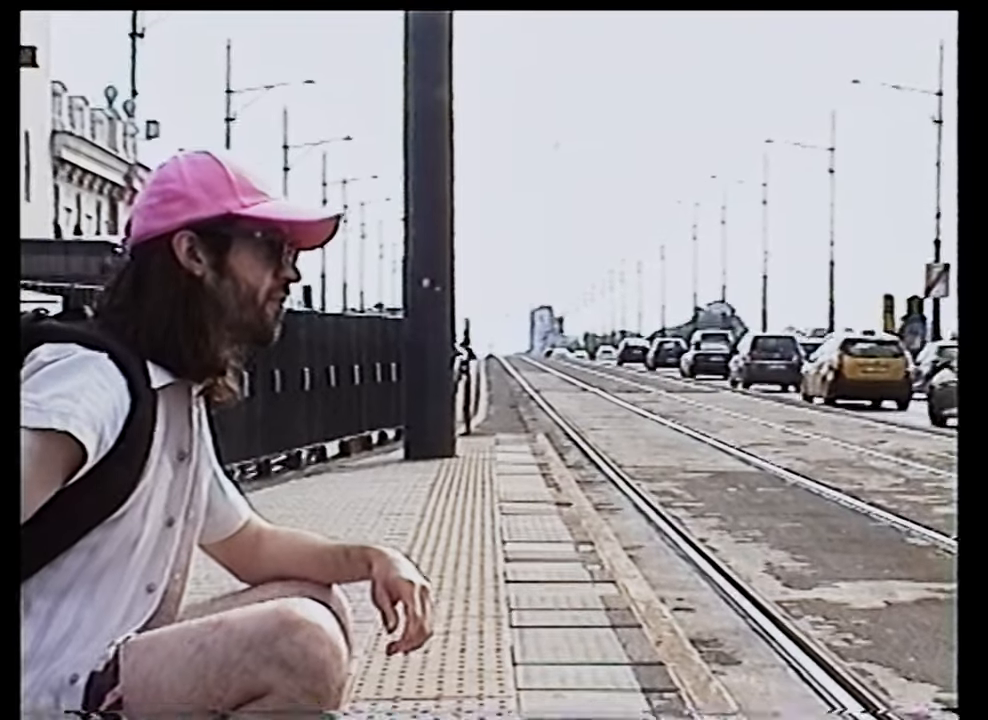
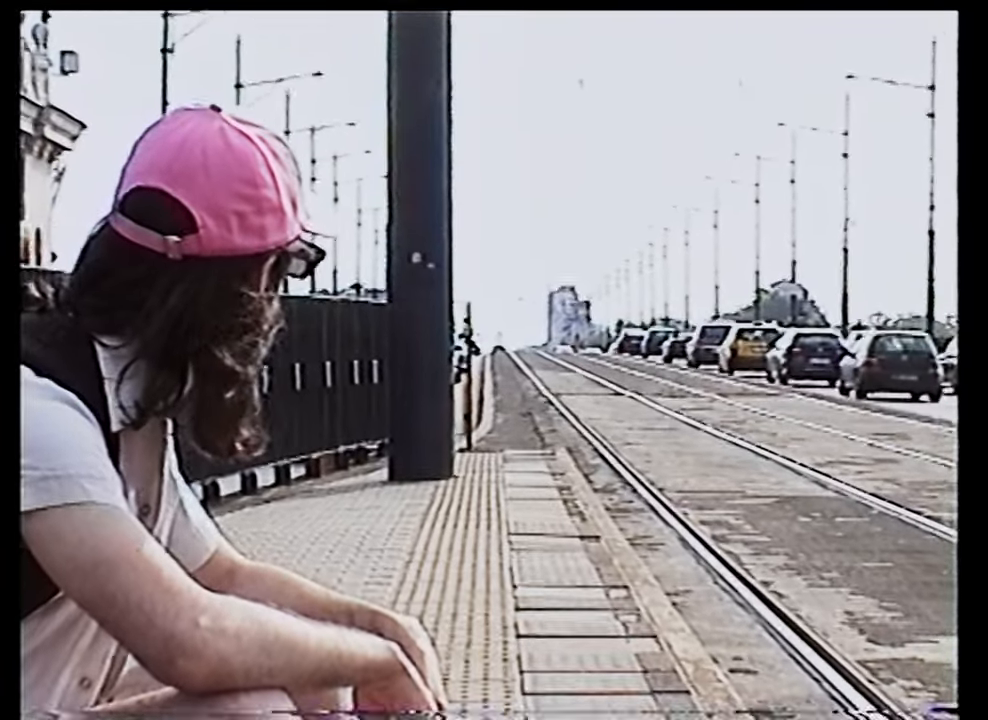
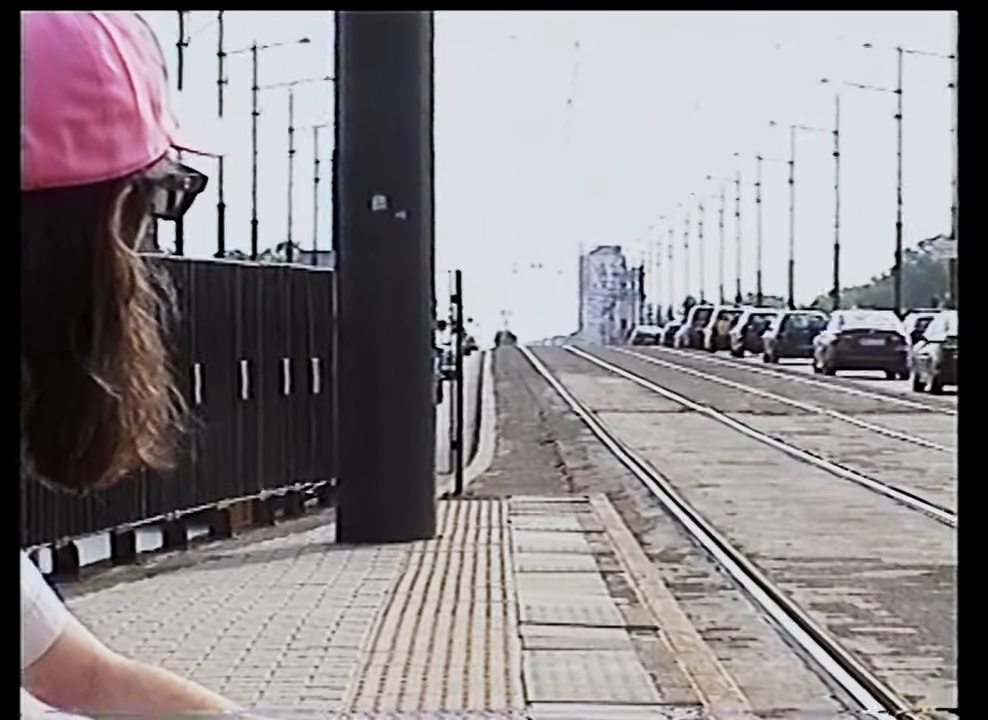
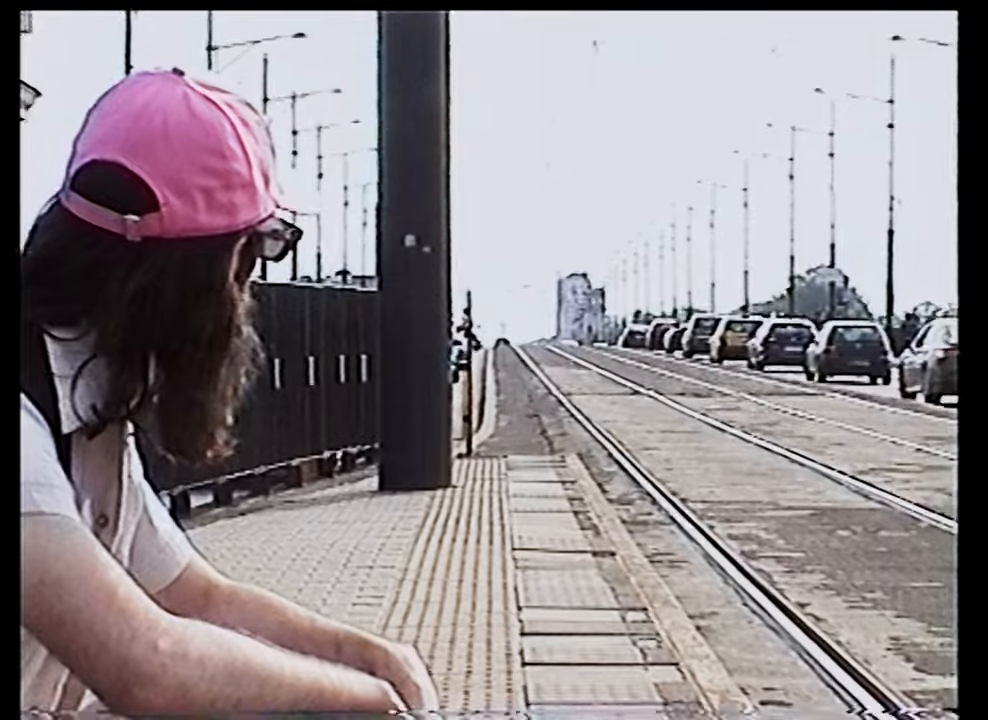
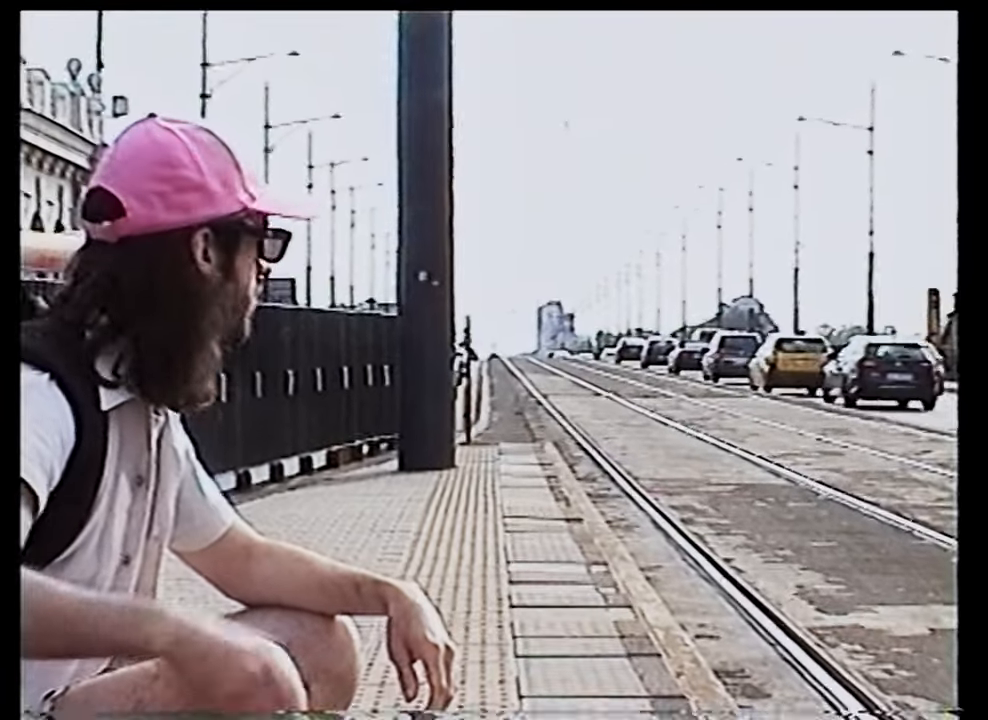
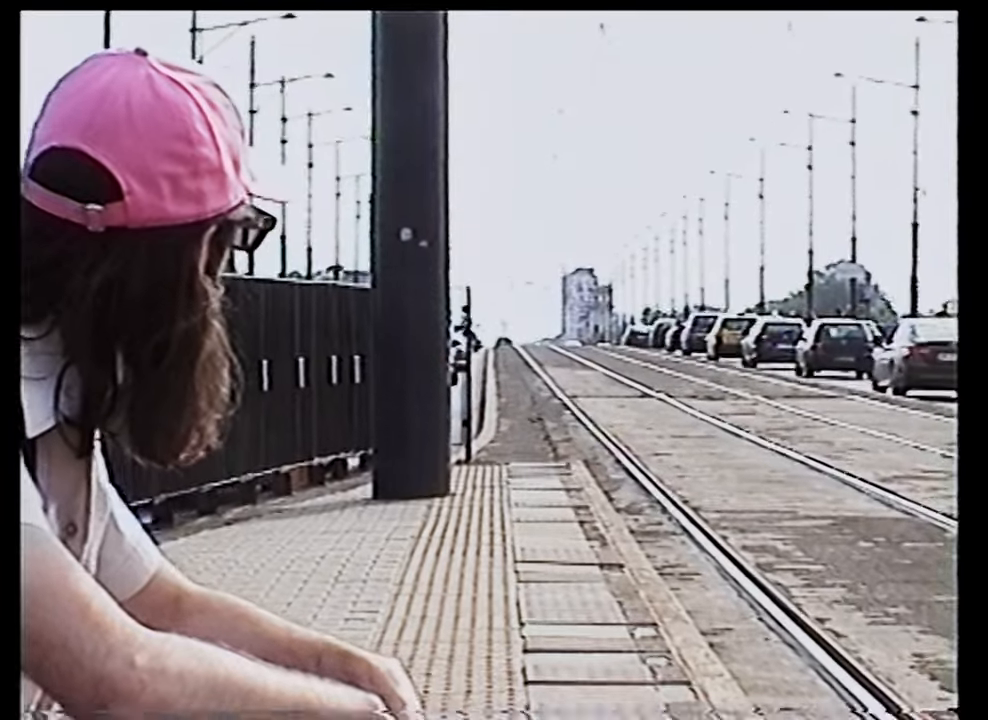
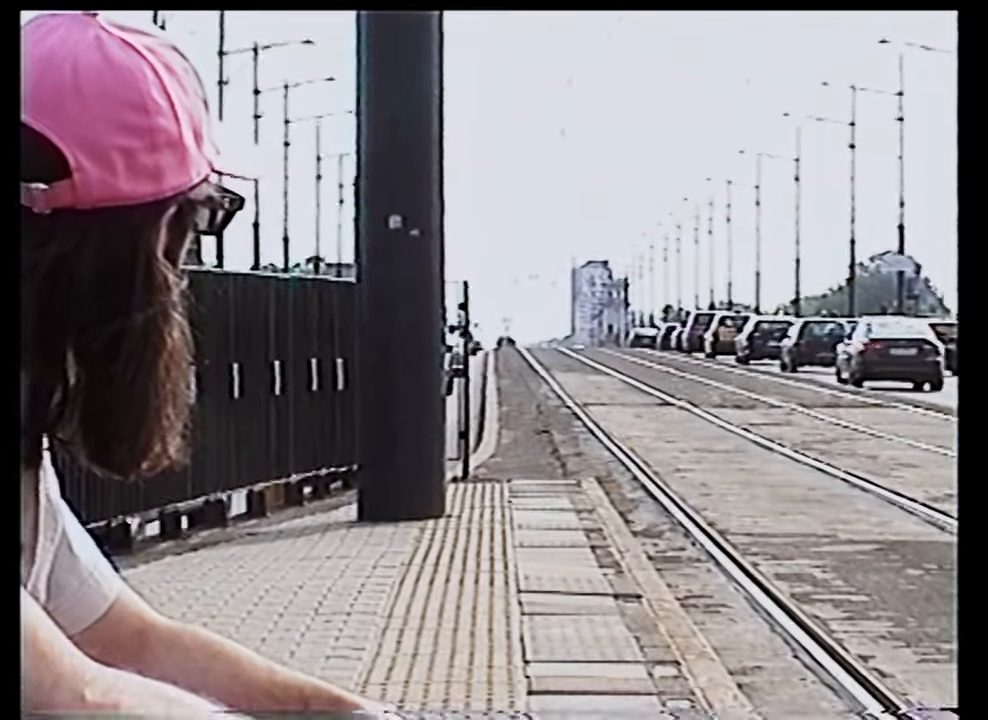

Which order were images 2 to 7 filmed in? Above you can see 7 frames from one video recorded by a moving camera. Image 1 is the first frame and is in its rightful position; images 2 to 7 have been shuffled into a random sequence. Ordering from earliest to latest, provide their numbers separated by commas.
5, 2, 4, 6, 7, 3
